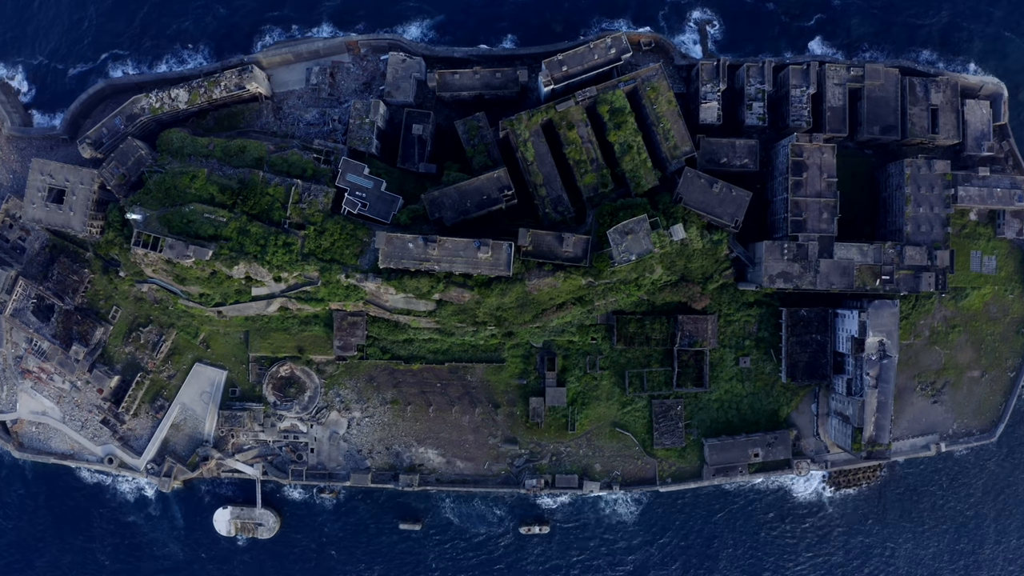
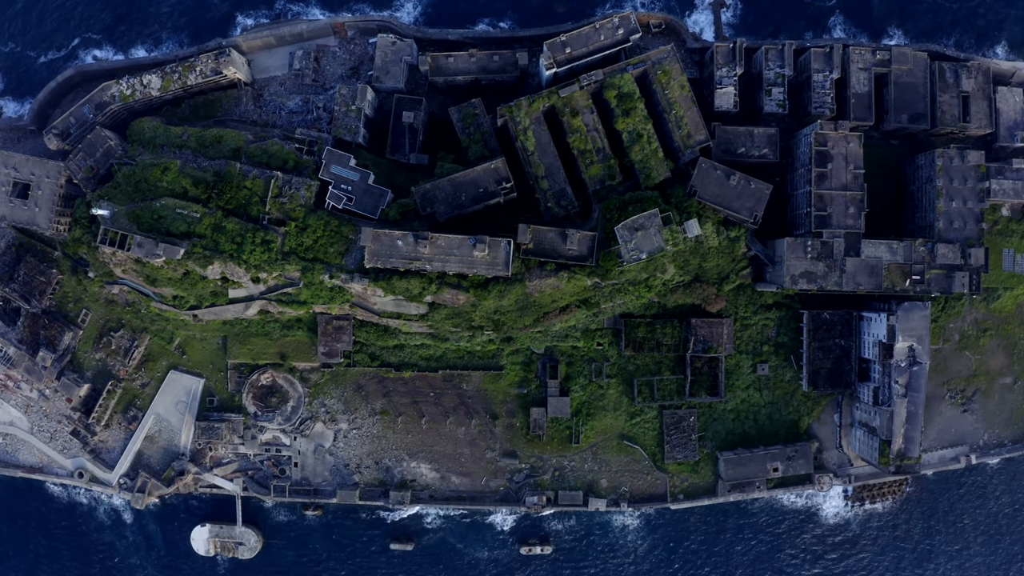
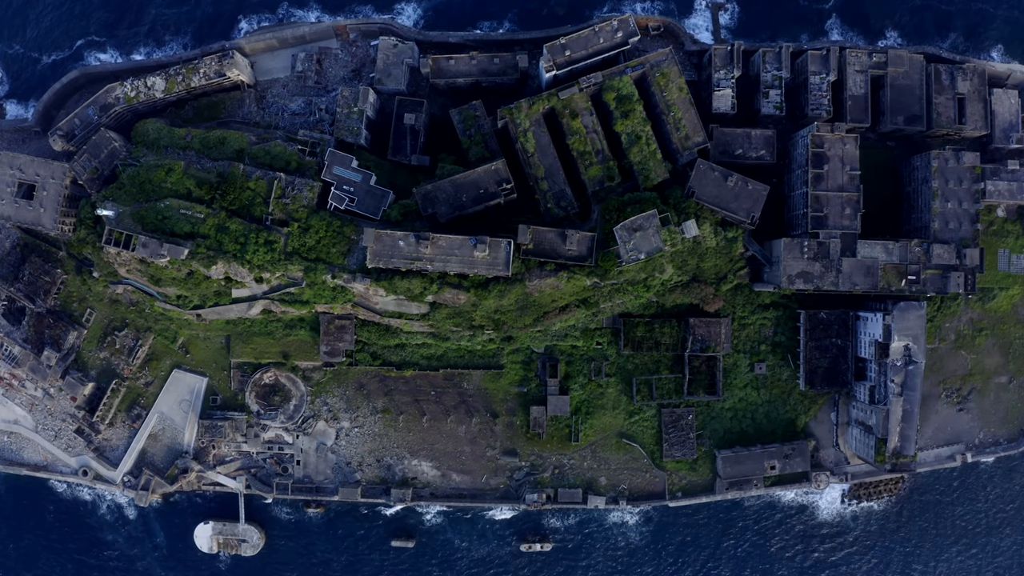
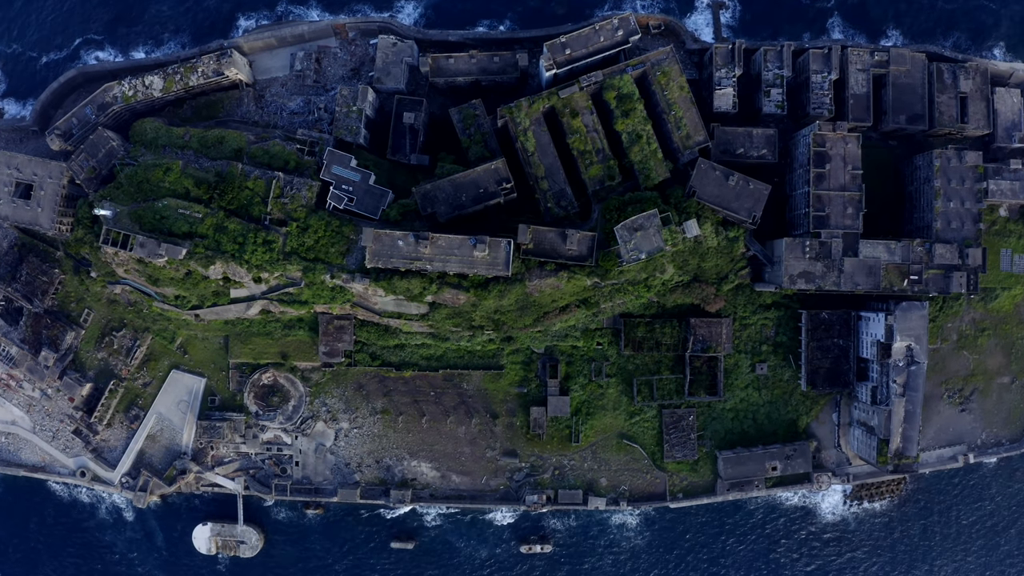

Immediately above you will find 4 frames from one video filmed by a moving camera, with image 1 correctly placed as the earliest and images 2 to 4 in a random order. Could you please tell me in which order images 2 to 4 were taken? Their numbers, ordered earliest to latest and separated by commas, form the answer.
3, 4, 2
